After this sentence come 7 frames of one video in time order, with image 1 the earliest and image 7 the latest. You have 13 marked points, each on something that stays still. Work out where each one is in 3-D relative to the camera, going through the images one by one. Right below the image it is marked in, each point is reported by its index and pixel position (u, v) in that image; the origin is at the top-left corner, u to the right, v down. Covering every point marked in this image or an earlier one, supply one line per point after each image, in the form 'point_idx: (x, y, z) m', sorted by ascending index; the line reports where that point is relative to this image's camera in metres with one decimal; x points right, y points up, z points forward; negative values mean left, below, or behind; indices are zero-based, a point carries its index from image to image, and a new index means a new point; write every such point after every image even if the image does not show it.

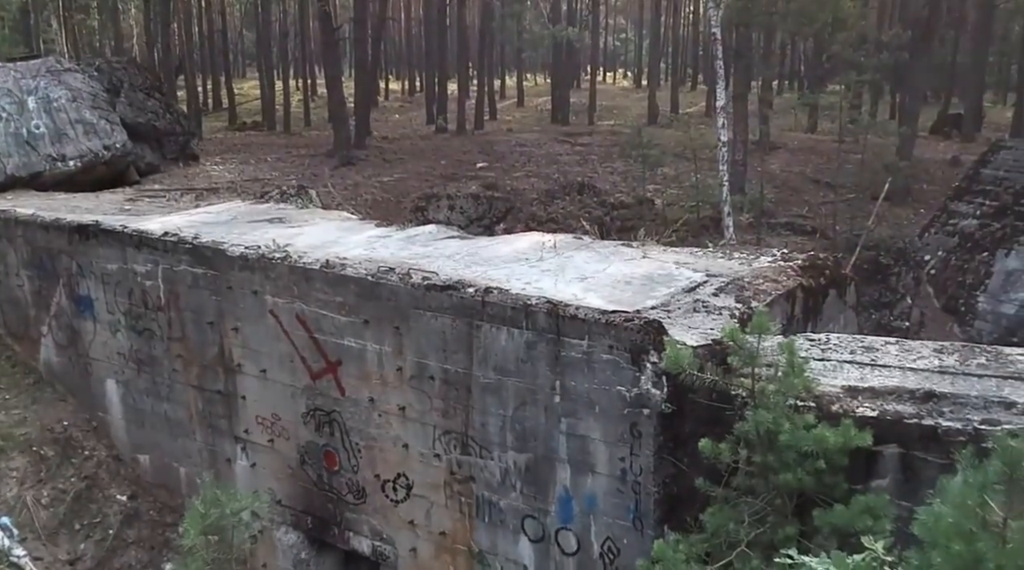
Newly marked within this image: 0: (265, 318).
0: (-1.8, -0.2, +7.3) m
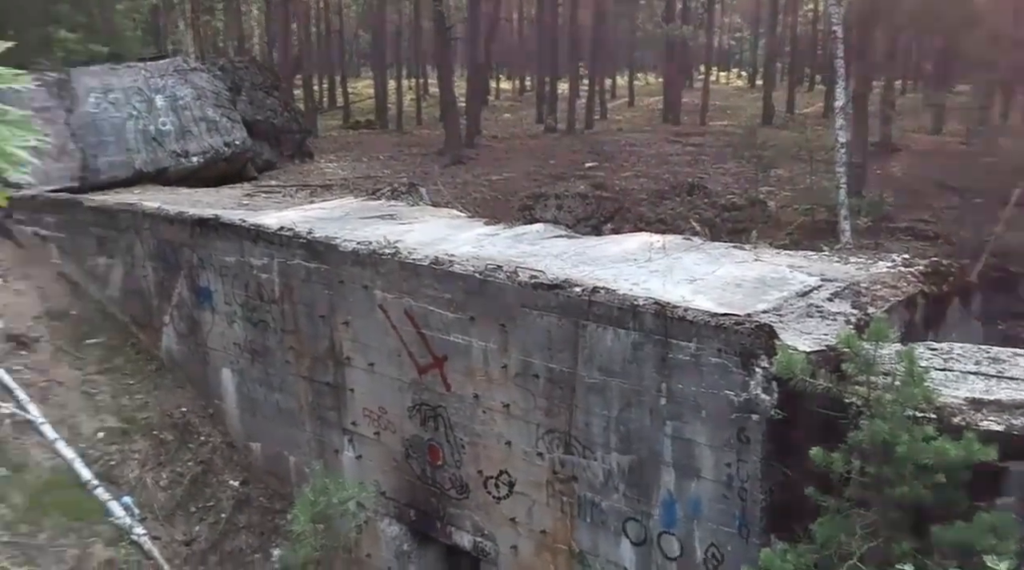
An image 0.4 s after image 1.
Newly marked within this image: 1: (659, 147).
0: (-1.0, -0.2, +7.4) m
1: (+2.7, +2.6, +19.4) m
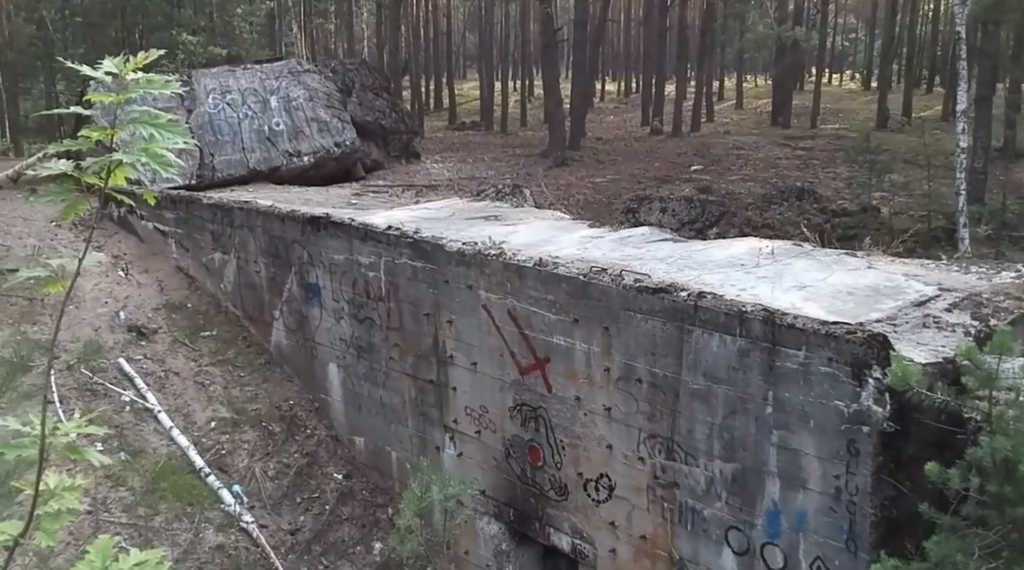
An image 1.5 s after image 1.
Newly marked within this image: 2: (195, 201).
0: (-0.2, -0.2, +7.5) m
1: (+4.7, +2.5, +19.0) m
2: (-3.2, +0.8, +10.4) m
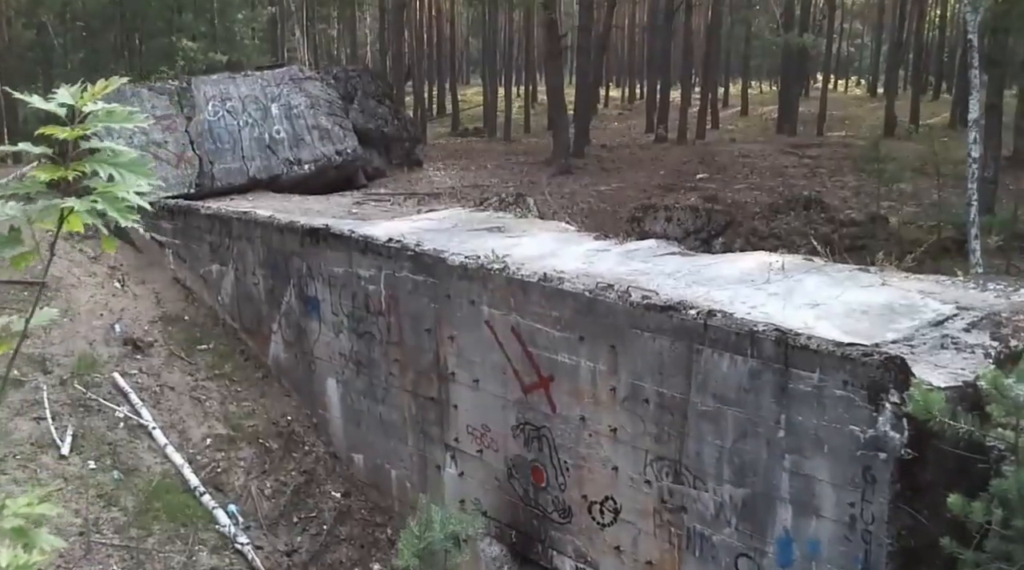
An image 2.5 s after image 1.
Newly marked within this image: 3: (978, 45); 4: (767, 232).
0: (-0.2, -0.3, +7.3) m
1: (+4.7, +2.3, +18.8) m
2: (-3.2, +0.7, +10.2) m
3: (+5.3, +2.7, +11.7) m
4: (+3.4, +0.7, +13.8) m
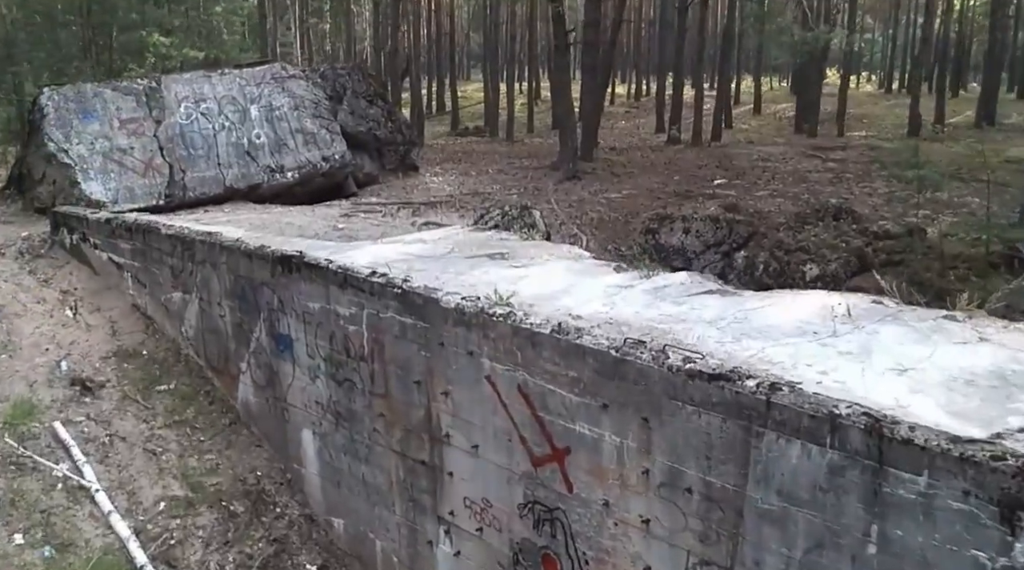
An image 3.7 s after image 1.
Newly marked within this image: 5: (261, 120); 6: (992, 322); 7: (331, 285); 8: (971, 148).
0: (-0.2, -0.6, +6.0) m
1: (+4.8, +2.1, +17.5) m
2: (-3.1, +0.5, +9.0) m
3: (+5.3, +2.5, +10.4) m
4: (+3.5, +0.5, +12.5) m
5: (-3.0, +2.0, +12.5) m
6: (+2.6, -0.2, +5.5) m
7: (-1.2, 0.0, +7.1) m
8: (+7.7, +2.3, +17.5) m
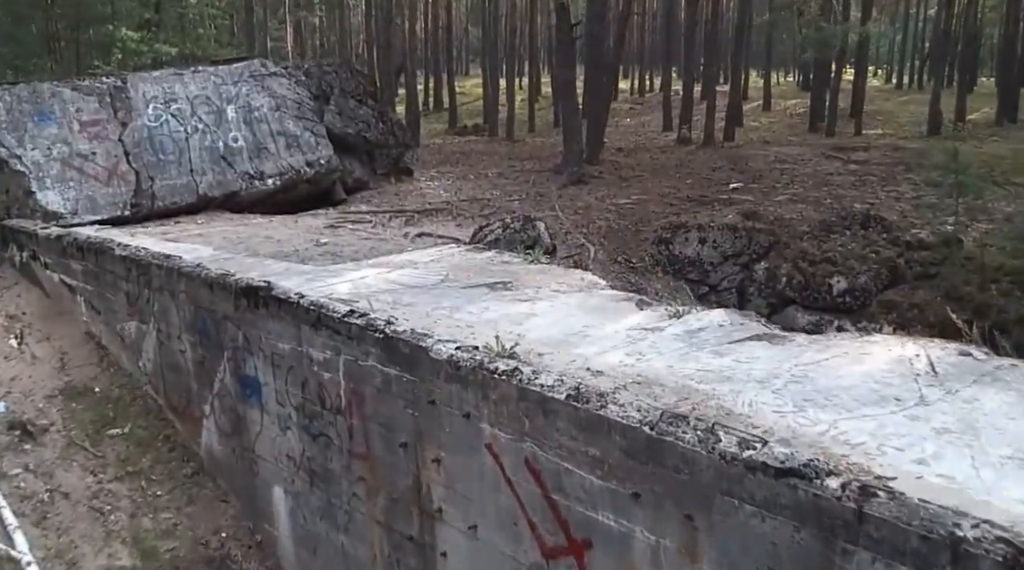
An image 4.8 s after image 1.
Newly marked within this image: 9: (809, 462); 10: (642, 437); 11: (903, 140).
0: (-0.2, -0.8, +4.9) m
1: (+4.8, +1.9, +16.5) m
2: (-3.1, +0.3, +7.9) m
3: (+5.3, +2.3, +9.4) m
4: (+3.5, +0.3, +11.4) m
5: (-3.0, +1.8, +11.4) m
6: (+2.6, -0.4, +4.4) m
7: (-1.2, -0.2, +6.0) m
8: (+7.8, +2.2, +16.4) m
9: (+1.0, -0.6, +3.6) m
10: (+0.5, -0.6, +4.1) m
11: (+7.0, +2.6, +18.4) m
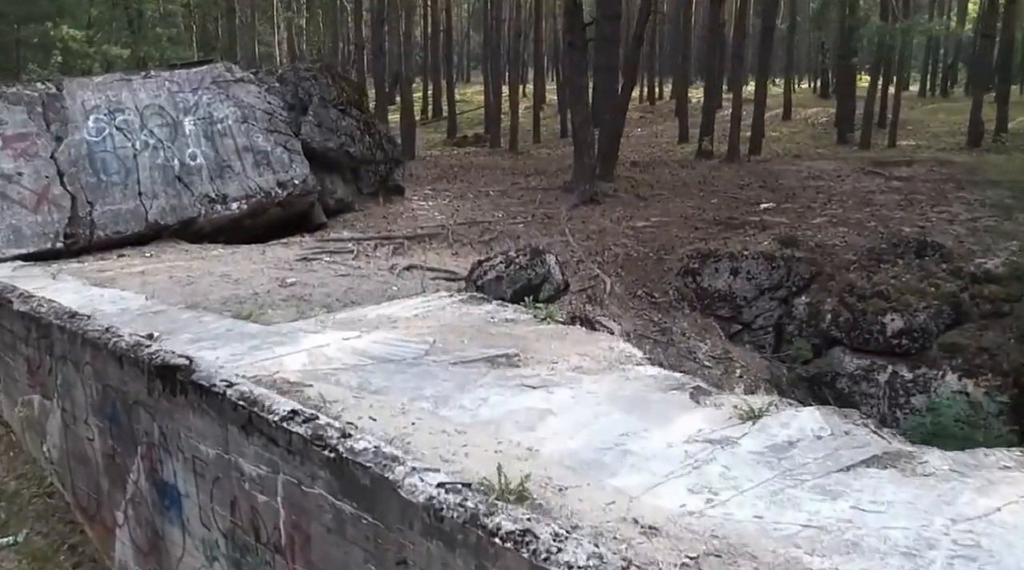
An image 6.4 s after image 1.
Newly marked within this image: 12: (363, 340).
0: (-0.1, -1.2, +3.3) m
1: (+4.9, +1.5, +14.8) m
2: (-3.1, -0.1, +6.2) m
3: (+5.4, +1.9, +7.7) m
4: (+3.5, -0.1, +9.7) m
5: (-3.0, +1.4, +9.8) m
6: (+2.6, -0.8, +2.7) m
7: (-1.2, -0.6, +4.3) m
8: (+7.8, +1.7, +14.7) m
9: (+1.1, -0.9, +2.0) m
10: (+0.5, -0.9, +2.4) m
11: (+7.1, +2.1, +16.8) m
12: (-0.8, -0.3, +5.4) m
